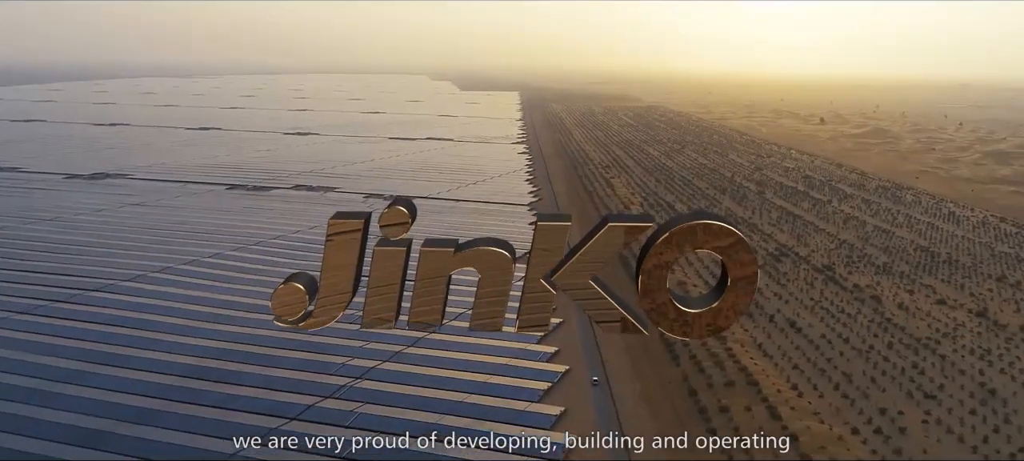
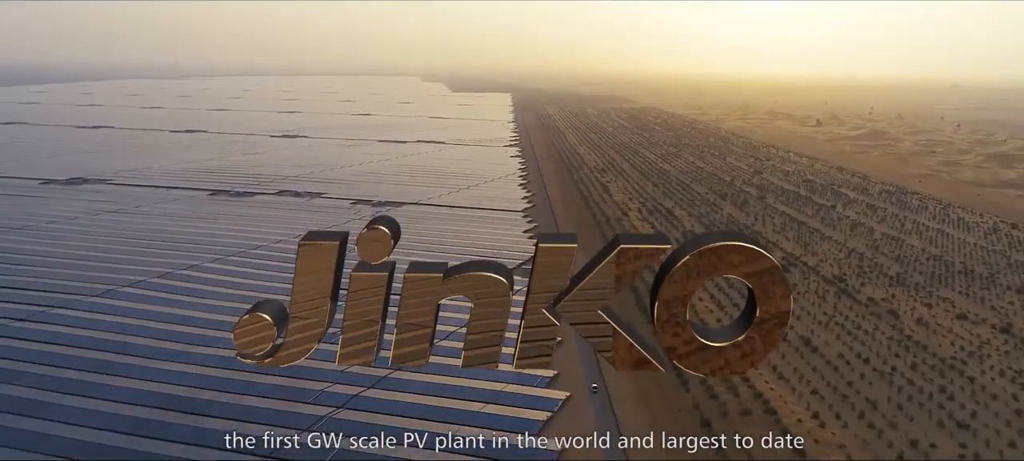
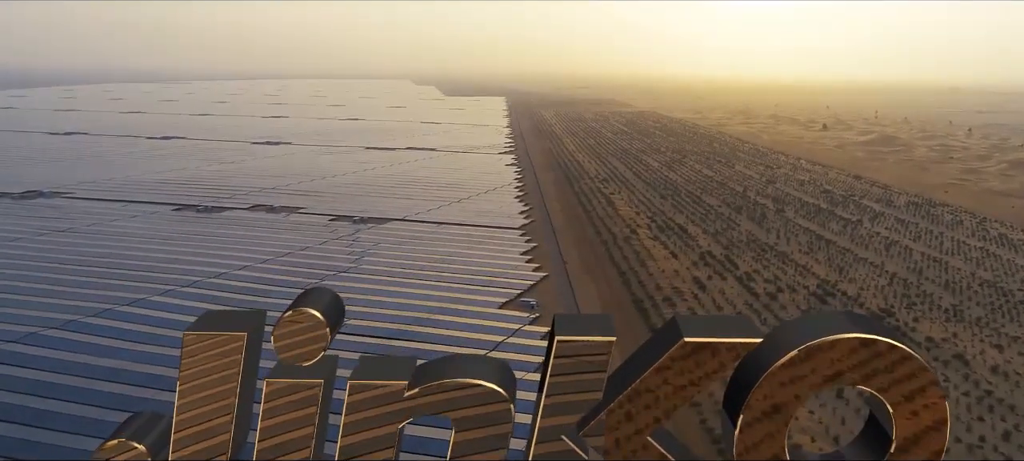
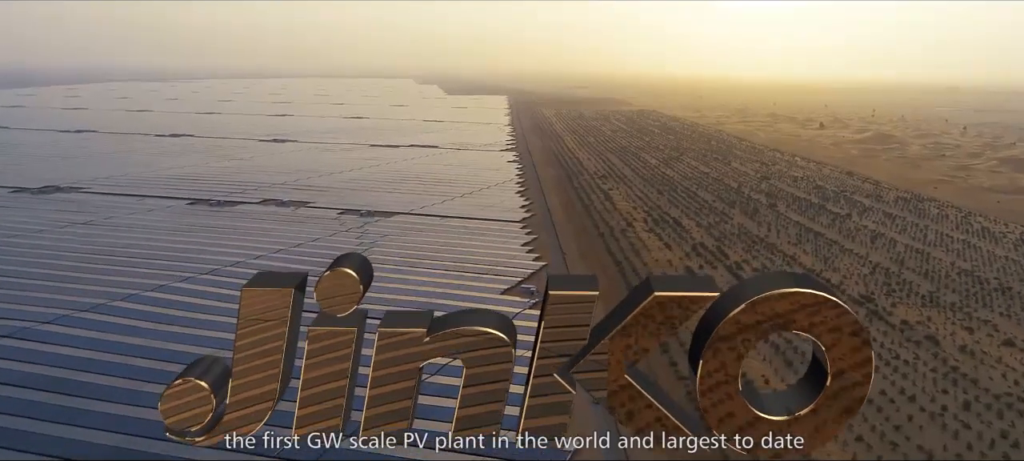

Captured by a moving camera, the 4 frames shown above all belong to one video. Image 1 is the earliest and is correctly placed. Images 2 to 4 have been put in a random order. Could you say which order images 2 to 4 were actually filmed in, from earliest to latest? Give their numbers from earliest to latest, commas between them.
2, 4, 3
